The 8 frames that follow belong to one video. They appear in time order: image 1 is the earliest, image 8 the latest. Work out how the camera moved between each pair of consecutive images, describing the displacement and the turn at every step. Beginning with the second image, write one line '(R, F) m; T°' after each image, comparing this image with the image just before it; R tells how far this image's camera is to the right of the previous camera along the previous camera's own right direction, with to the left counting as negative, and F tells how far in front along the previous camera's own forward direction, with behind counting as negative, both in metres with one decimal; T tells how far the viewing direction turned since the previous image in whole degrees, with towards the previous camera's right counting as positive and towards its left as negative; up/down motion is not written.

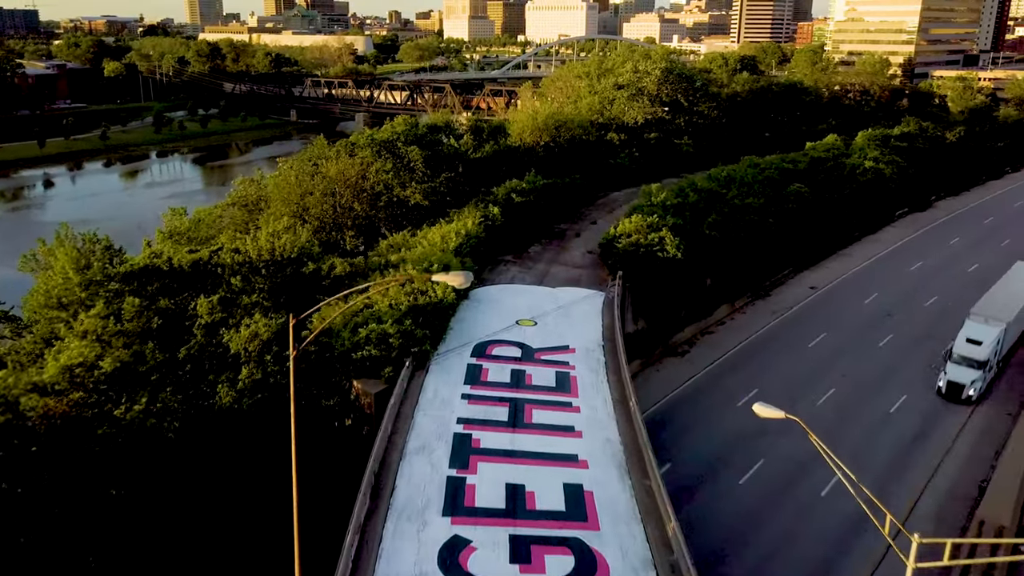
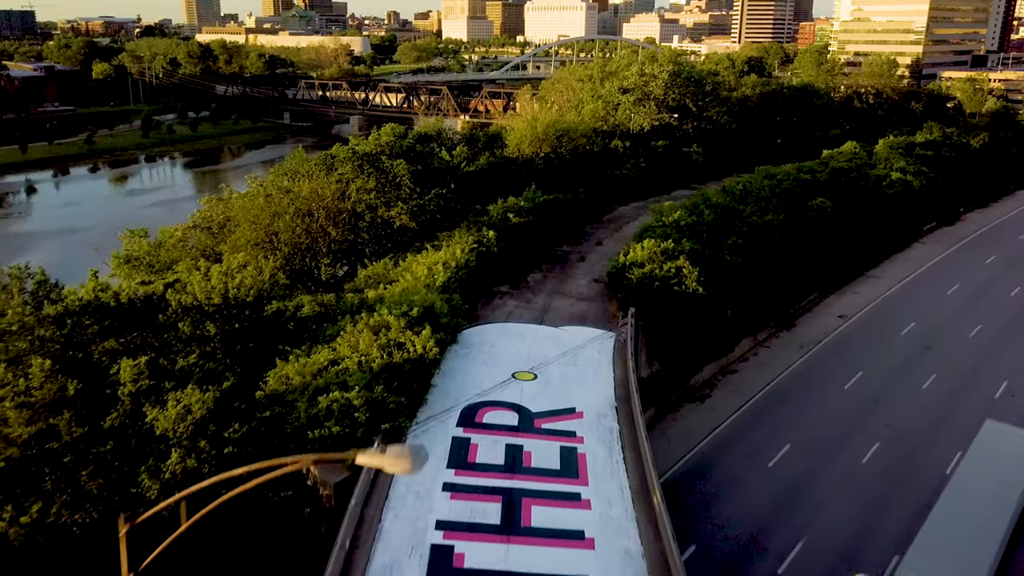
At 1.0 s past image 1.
(+0.1, +3.7) m; 0°
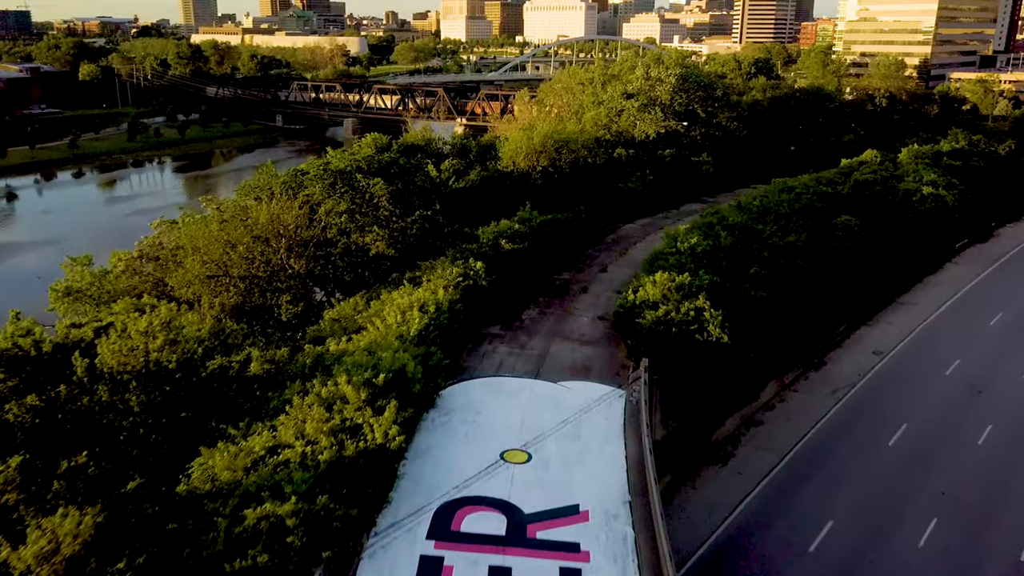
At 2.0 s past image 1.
(+0.2, +3.9) m; 0°
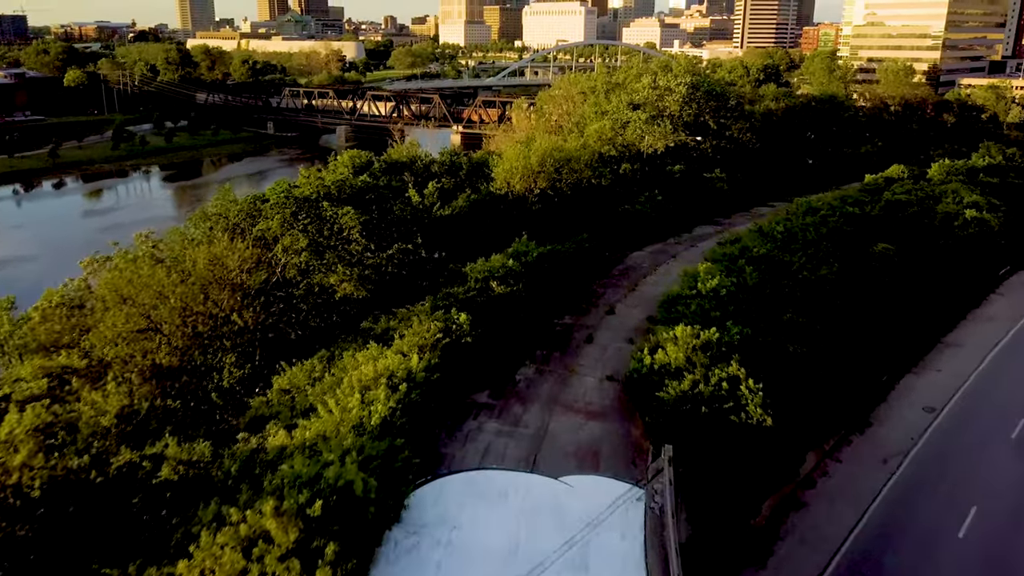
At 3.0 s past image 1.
(+0.2, +4.2) m; 0°
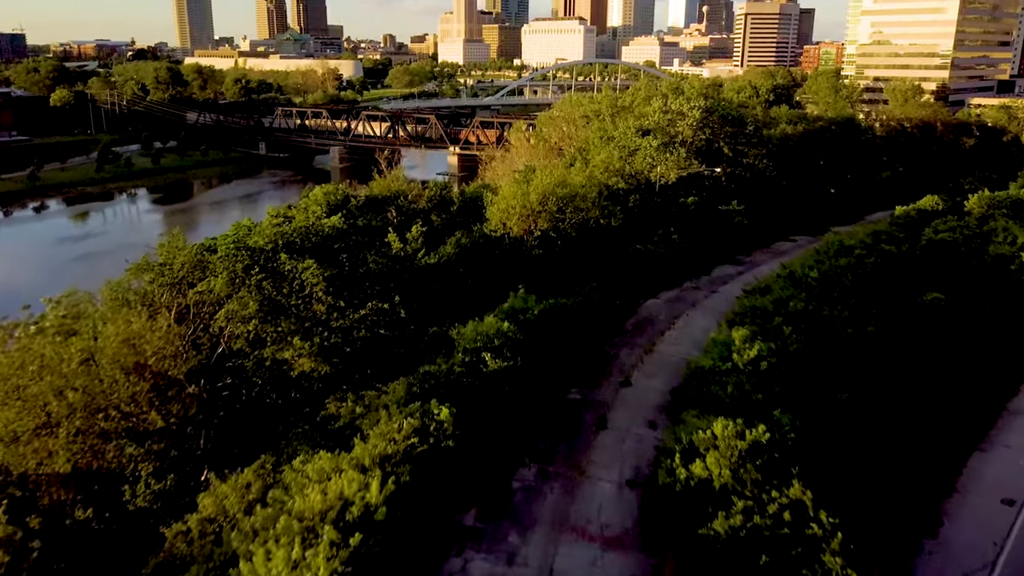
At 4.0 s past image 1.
(+0.1, +4.3) m; 0°
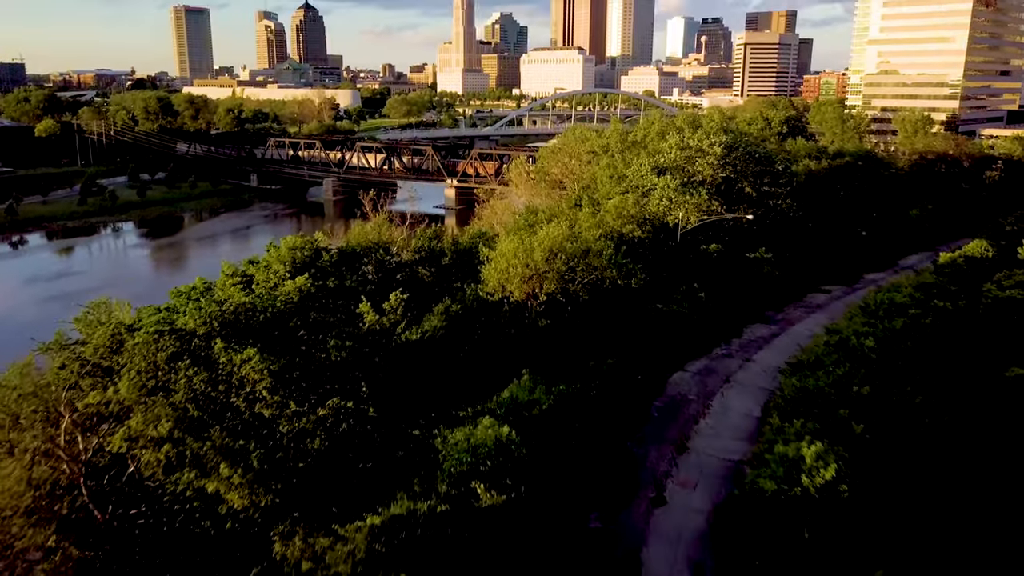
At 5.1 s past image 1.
(-0.1, +4.8) m; 0°
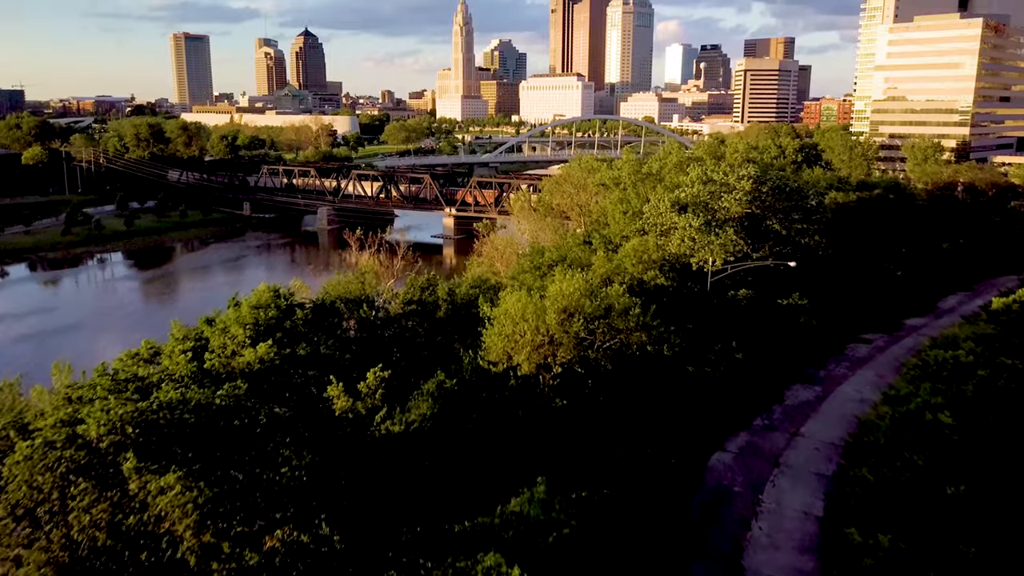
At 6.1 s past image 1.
(-0.2, +4.2) m; 0°
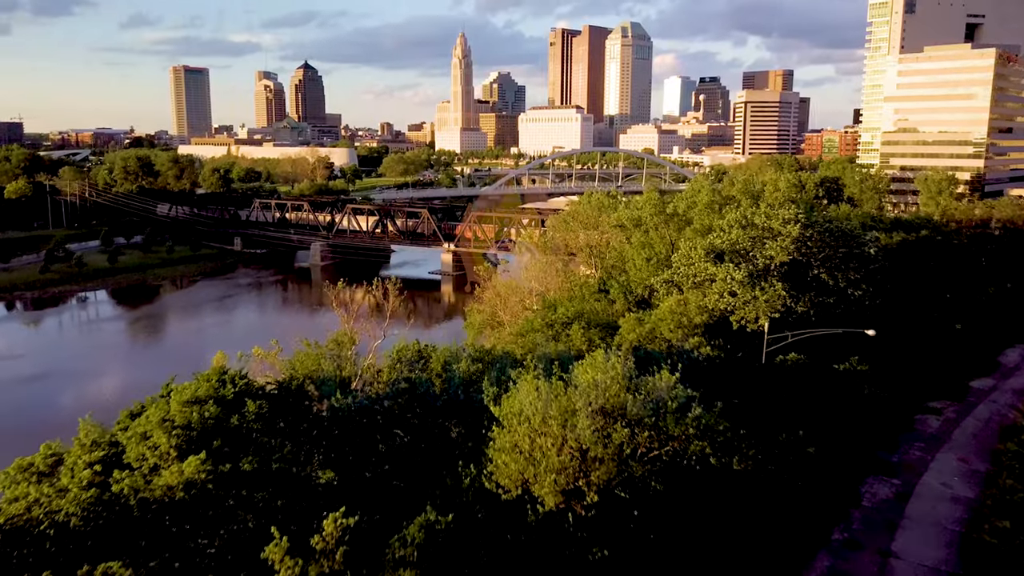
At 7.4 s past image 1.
(-0.3, +5.1) m; 0°
